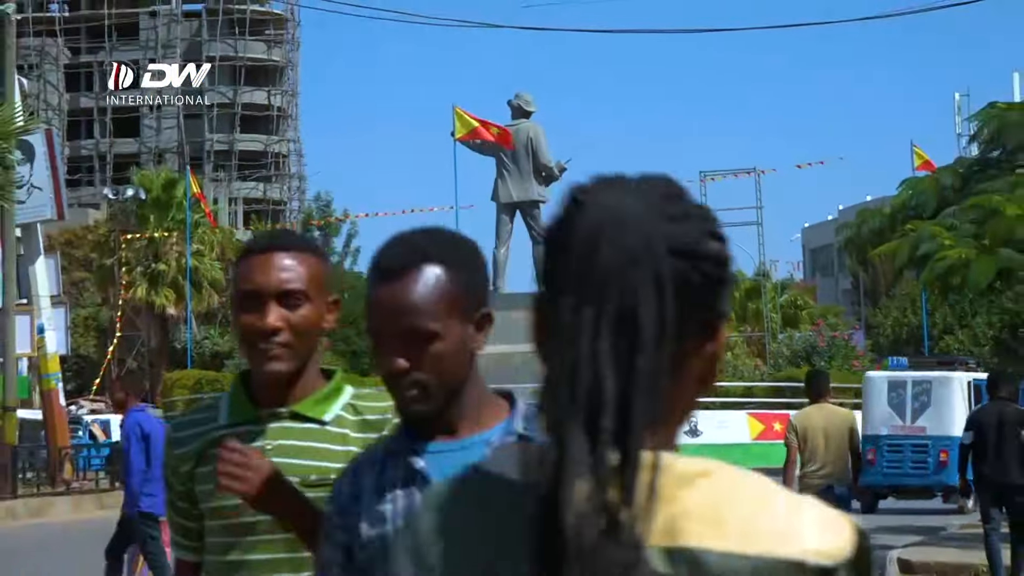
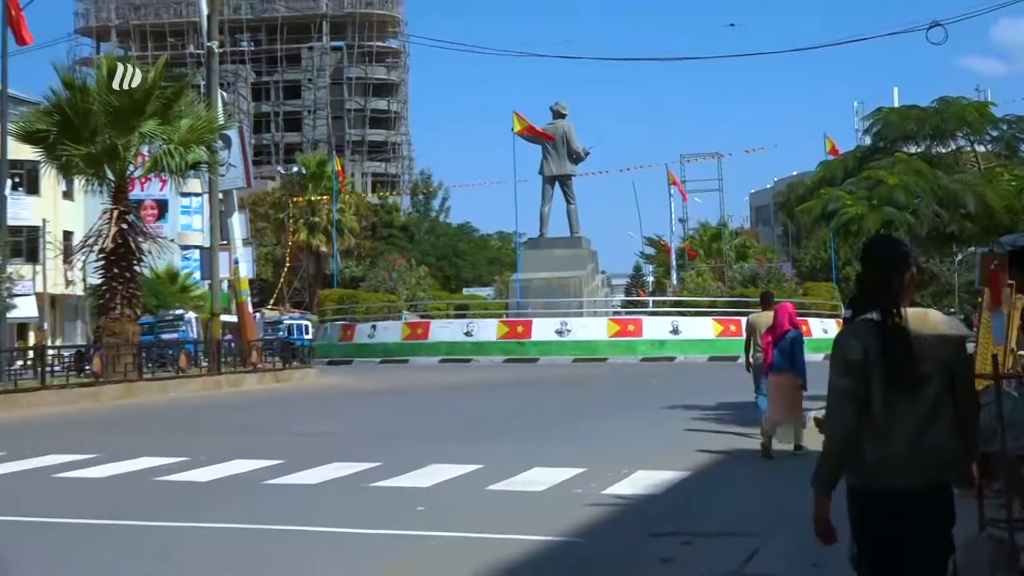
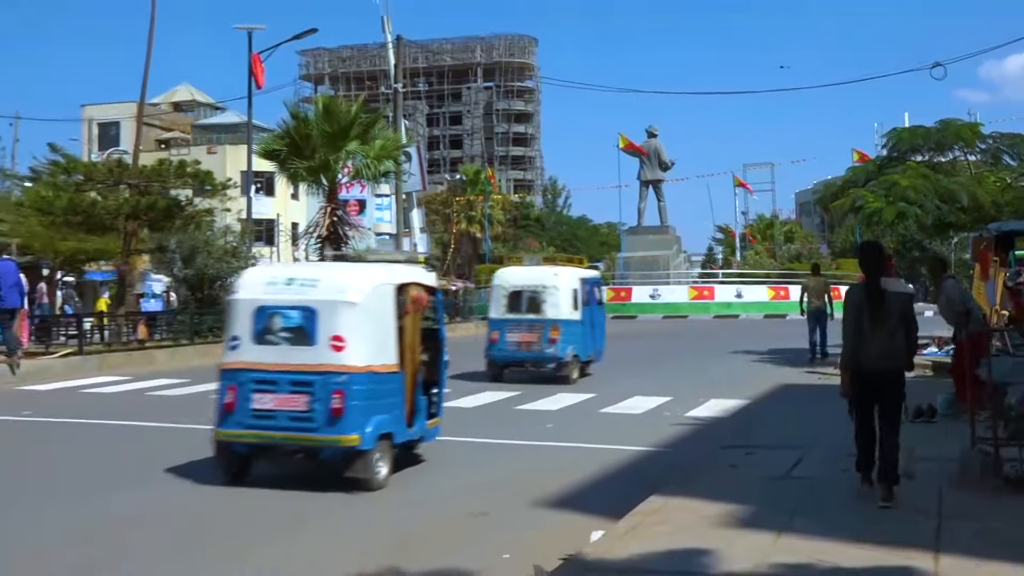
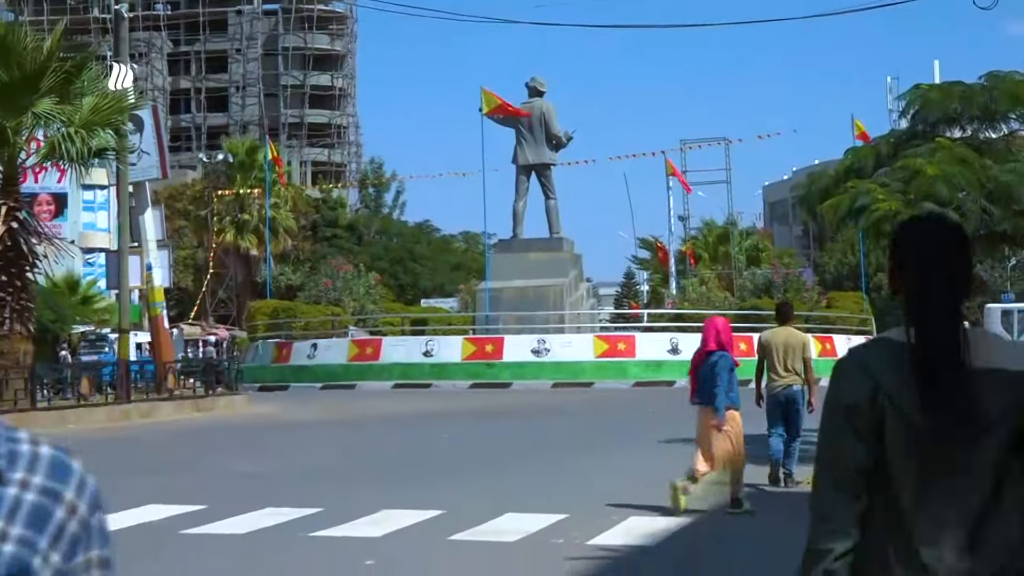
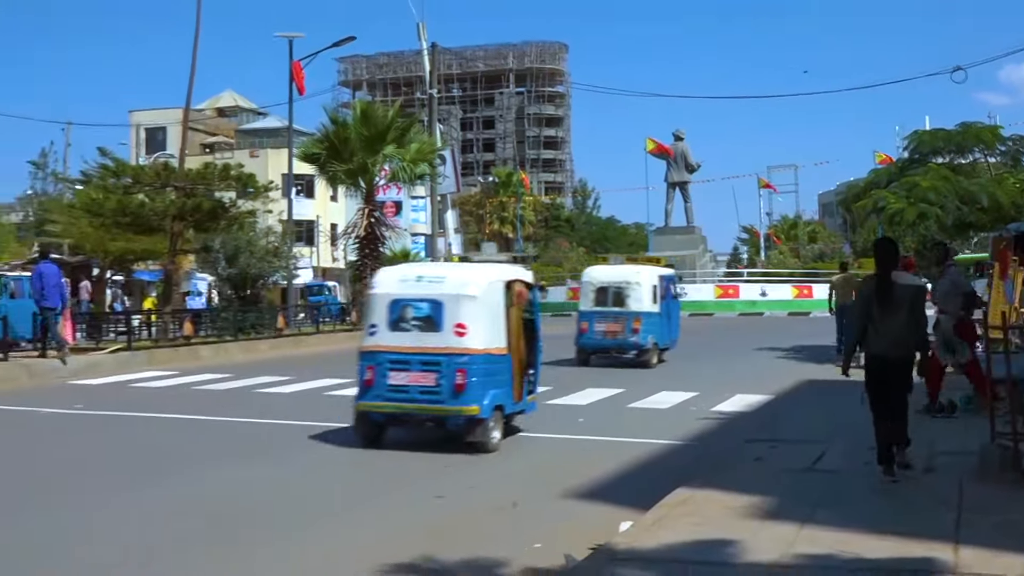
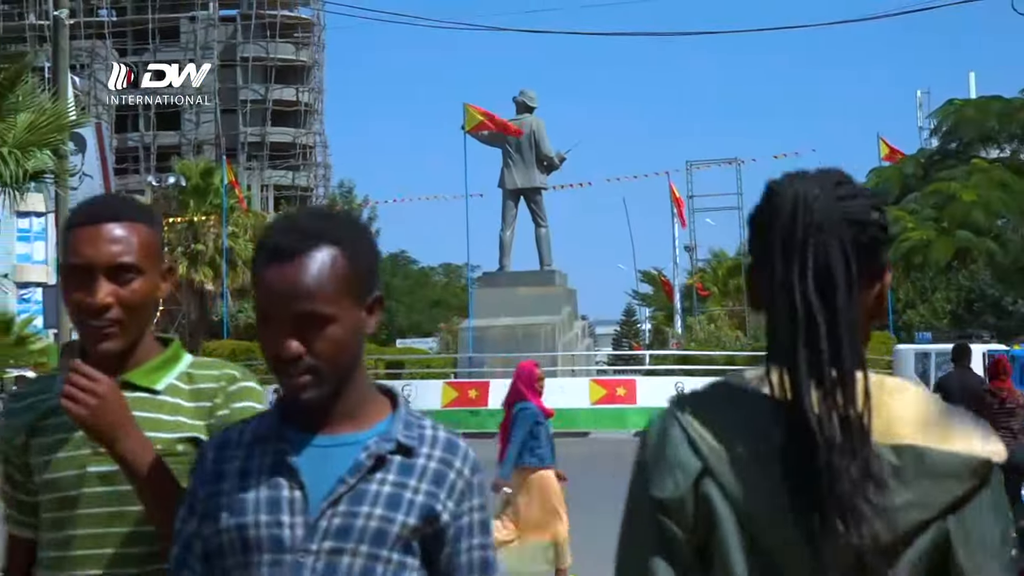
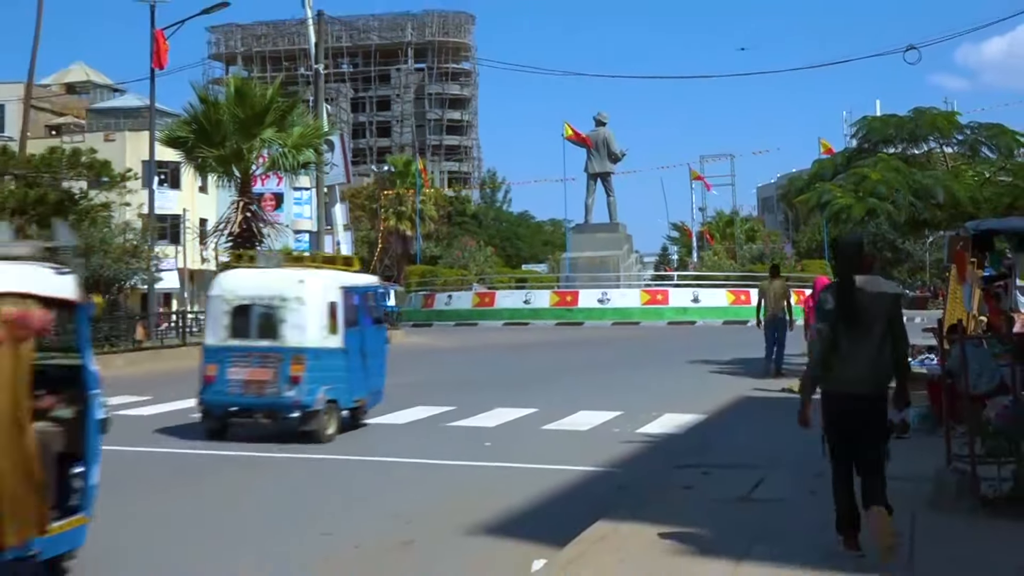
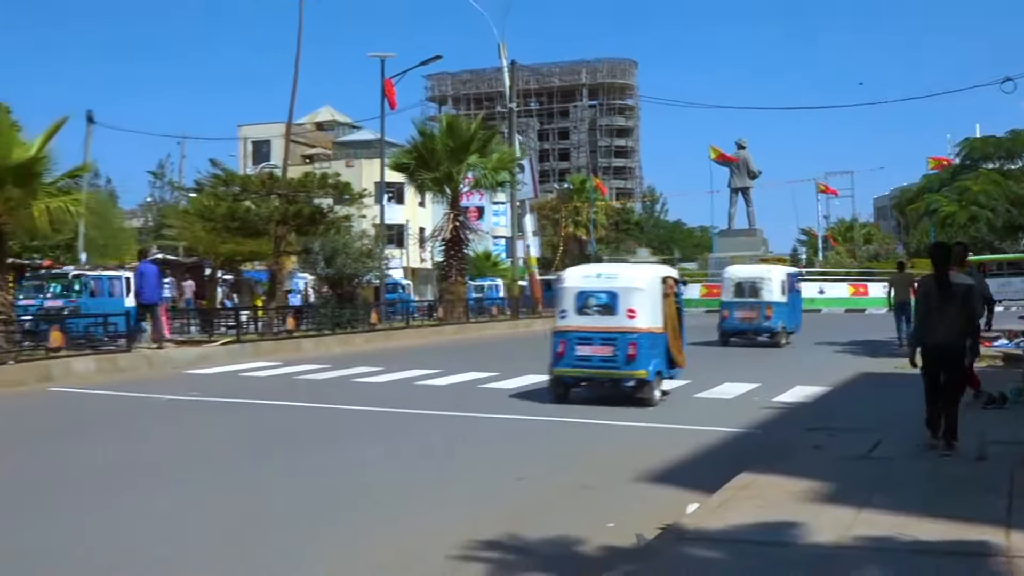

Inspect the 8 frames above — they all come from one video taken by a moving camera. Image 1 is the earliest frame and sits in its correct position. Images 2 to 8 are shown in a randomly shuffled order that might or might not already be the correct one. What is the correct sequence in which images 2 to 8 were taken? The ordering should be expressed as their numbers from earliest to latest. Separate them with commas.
6, 4, 2, 7, 3, 5, 8
